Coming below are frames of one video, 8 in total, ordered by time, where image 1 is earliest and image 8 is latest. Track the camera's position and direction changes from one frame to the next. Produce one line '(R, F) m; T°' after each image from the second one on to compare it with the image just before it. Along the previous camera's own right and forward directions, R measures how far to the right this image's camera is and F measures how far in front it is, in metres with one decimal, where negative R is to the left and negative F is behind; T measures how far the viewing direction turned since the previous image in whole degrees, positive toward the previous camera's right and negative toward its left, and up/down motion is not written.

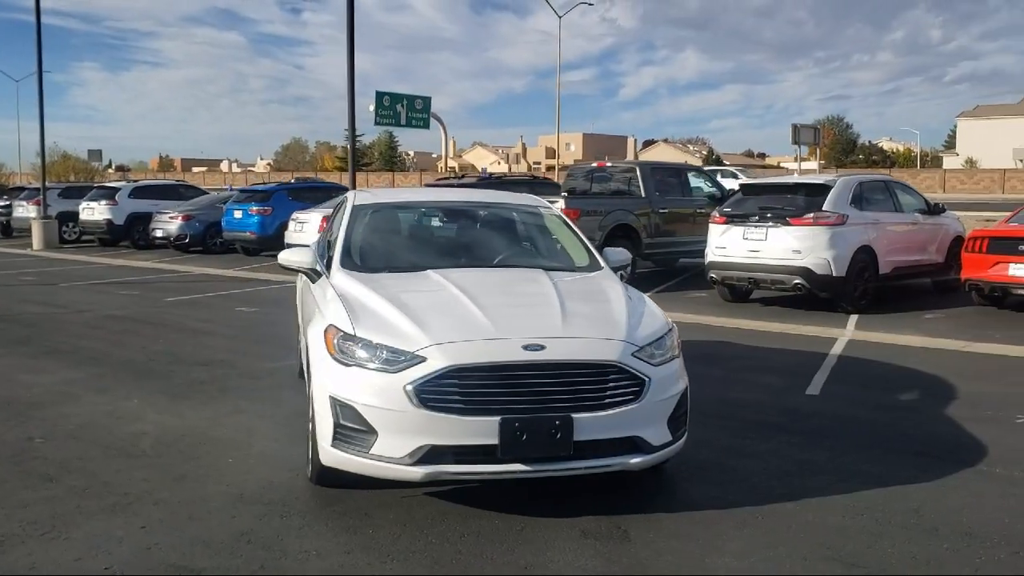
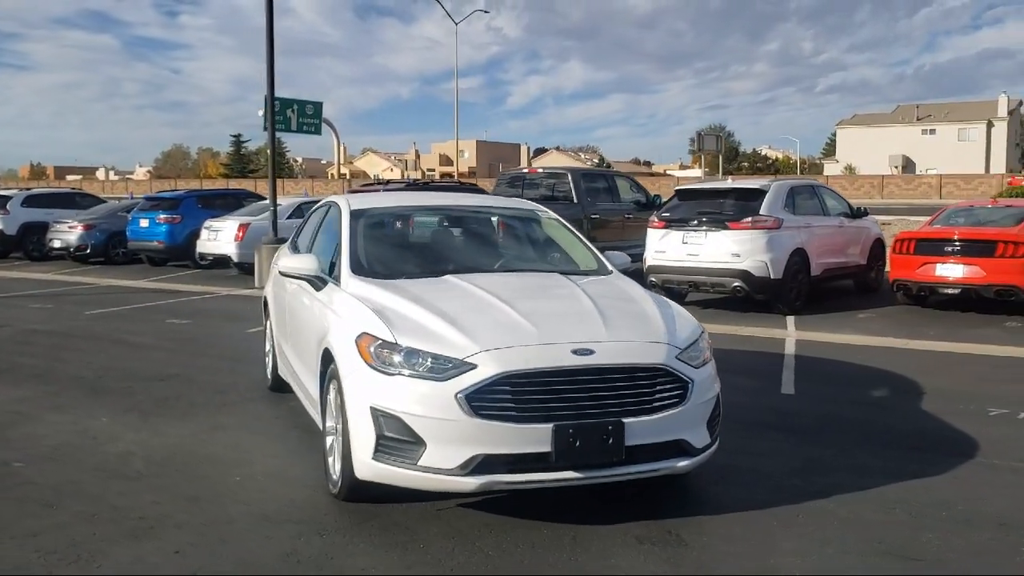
(-0.7, +0.1) m; +6°
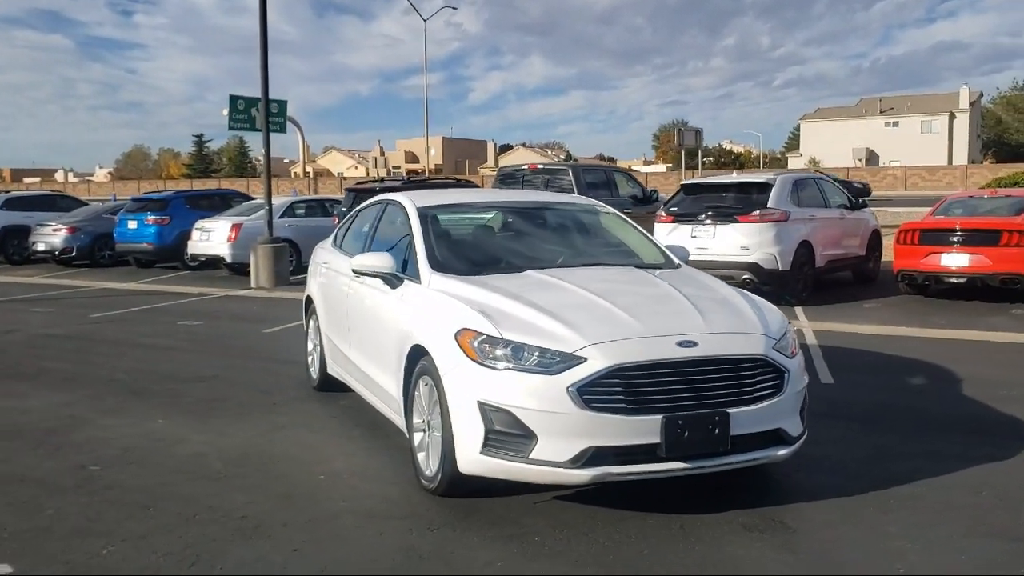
(-0.7, 0.0) m; +2°
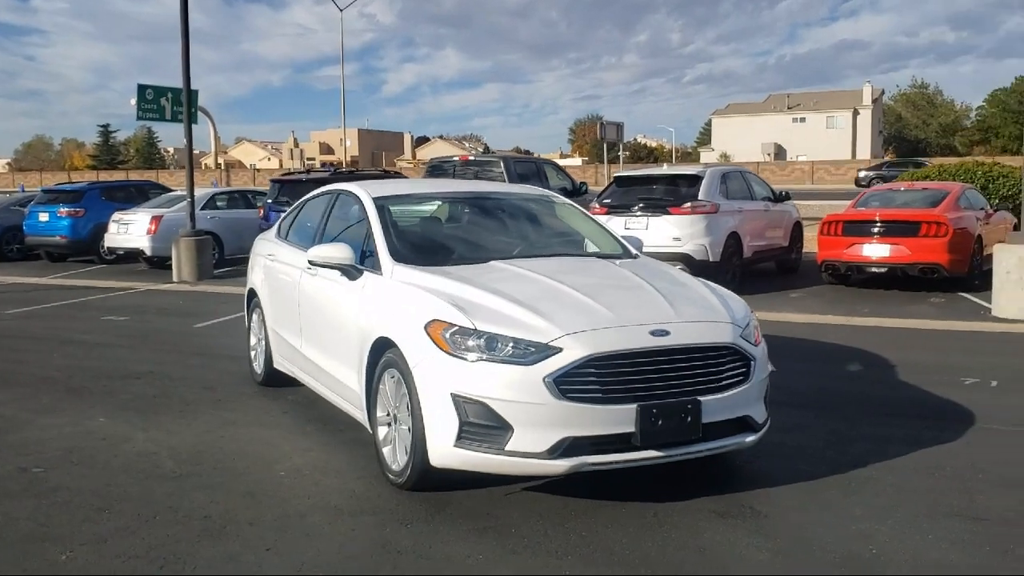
(-0.3, 0.0) m; +5°
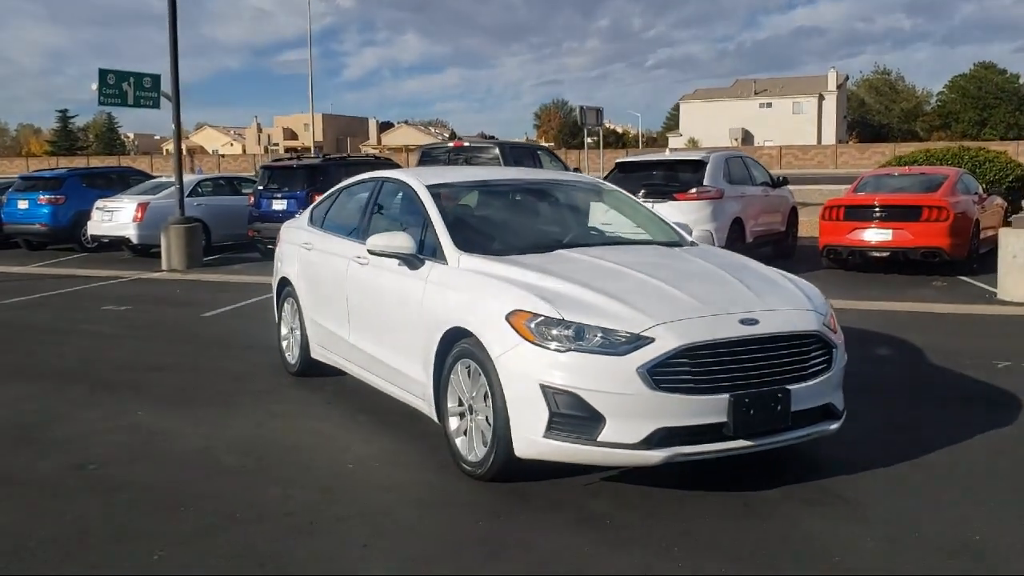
(-0.6, +0.1) m; +2°
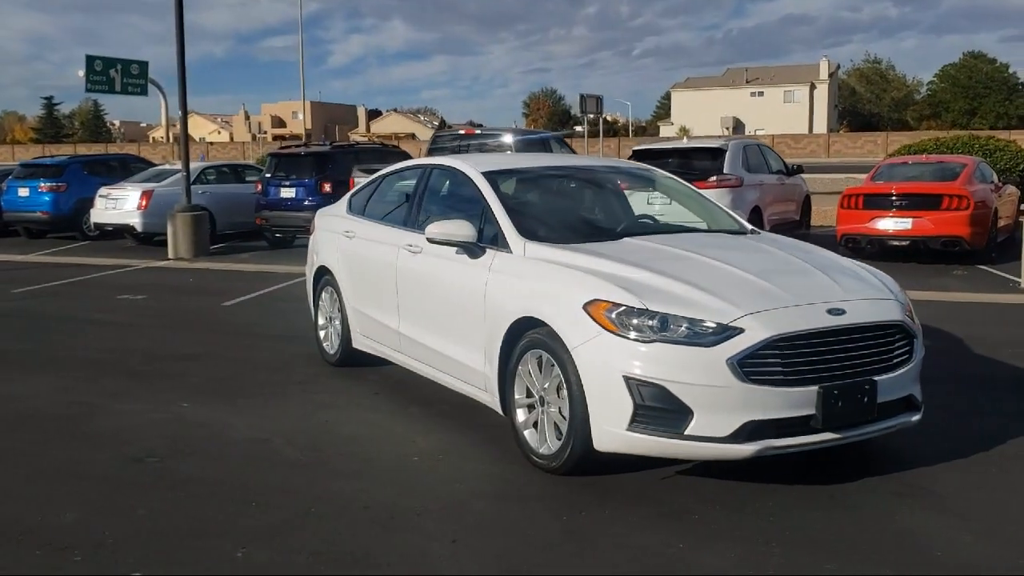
(-0.4, +0.1) m; +1°
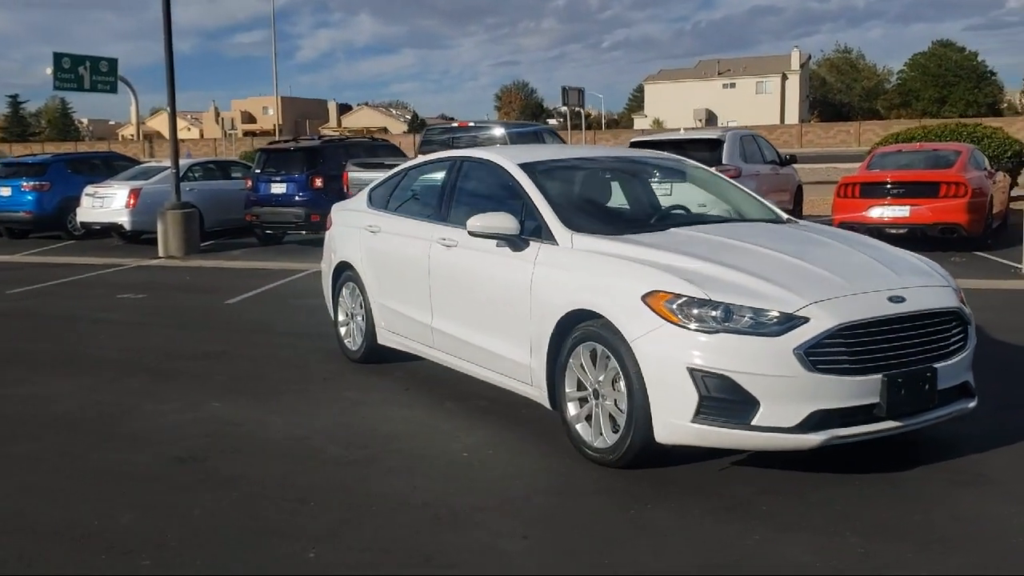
(-0.4, +0.1) m; +2°
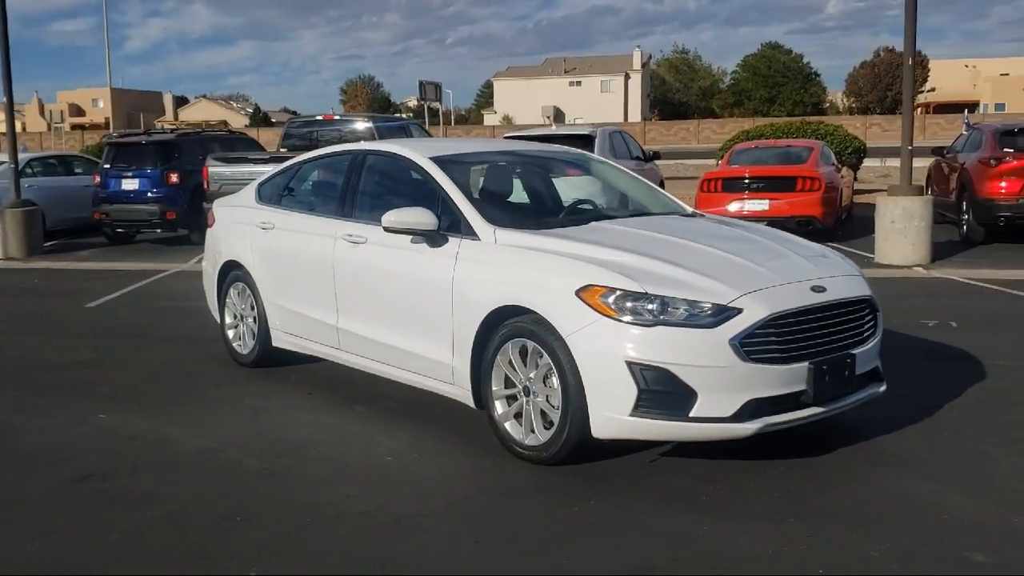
(-0.4, +0.1) m; +9°
